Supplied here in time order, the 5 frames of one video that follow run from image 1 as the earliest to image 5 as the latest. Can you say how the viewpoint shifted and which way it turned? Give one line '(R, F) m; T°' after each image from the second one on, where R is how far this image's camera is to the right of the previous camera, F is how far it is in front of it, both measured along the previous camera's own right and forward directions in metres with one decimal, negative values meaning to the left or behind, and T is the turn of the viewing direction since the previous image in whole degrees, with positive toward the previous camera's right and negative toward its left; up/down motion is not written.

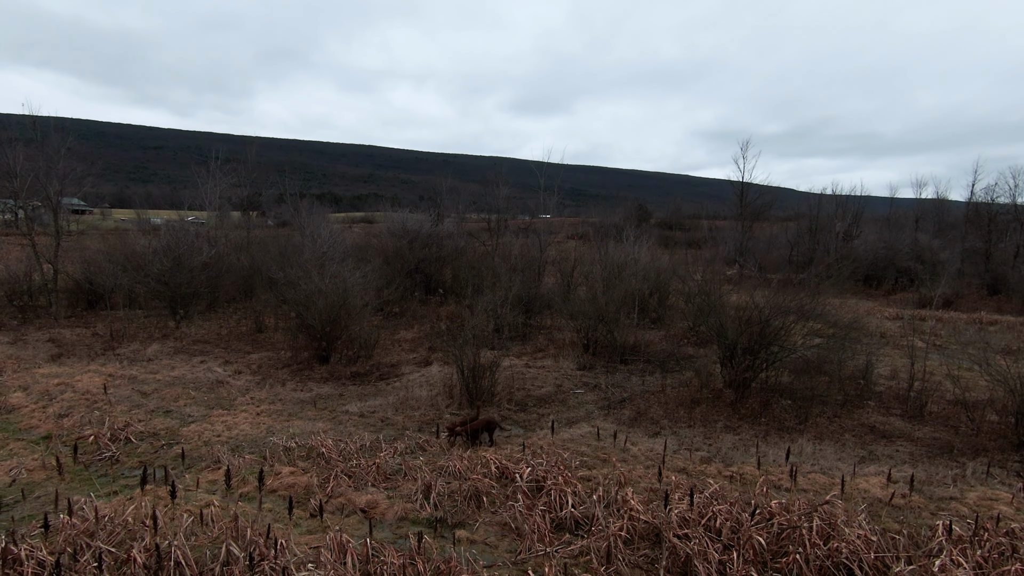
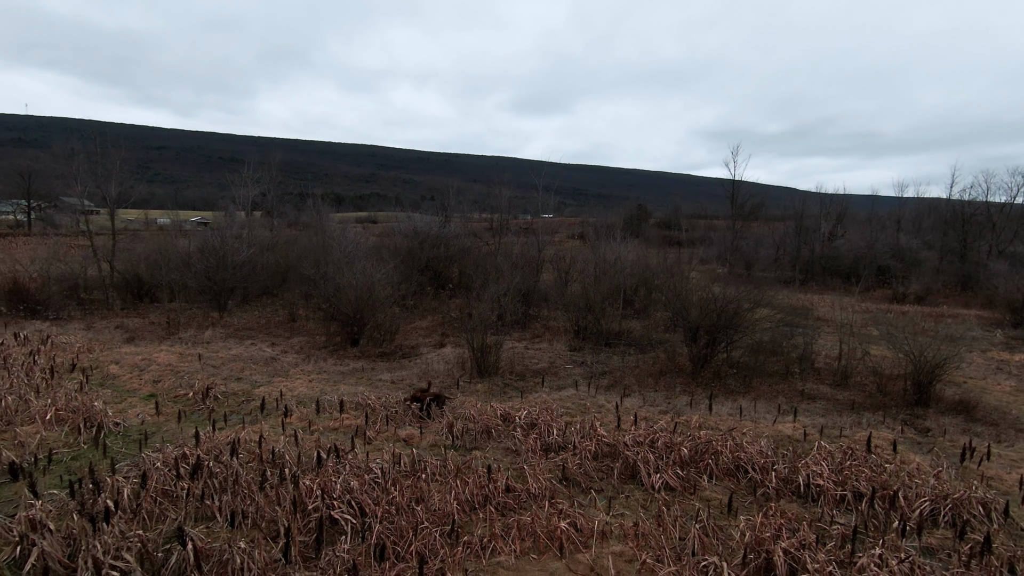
(0.0, -2.0) m; 0°
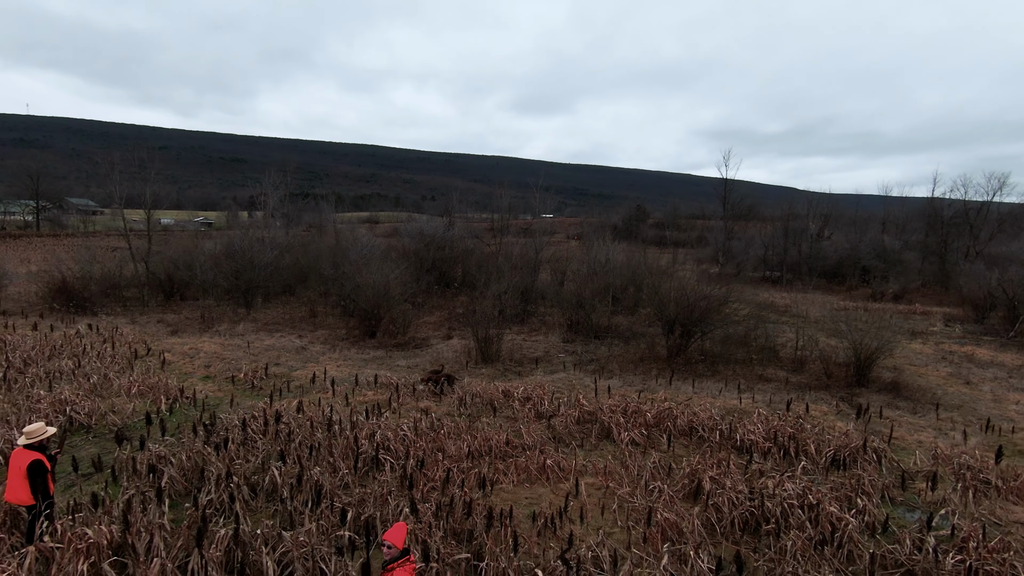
(0.0, -1.6) m; 0°
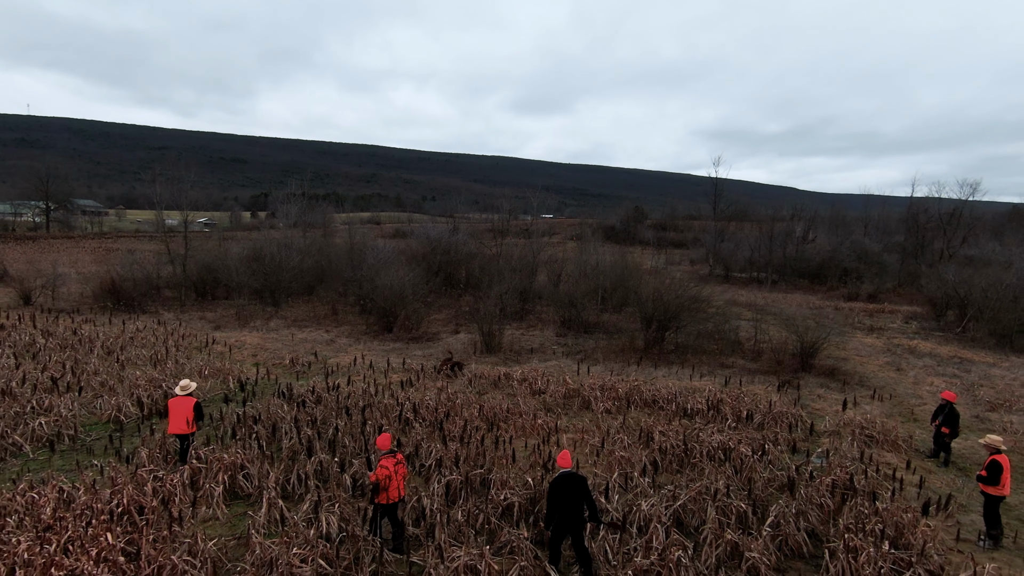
(0.0, -2.1) m; 0°
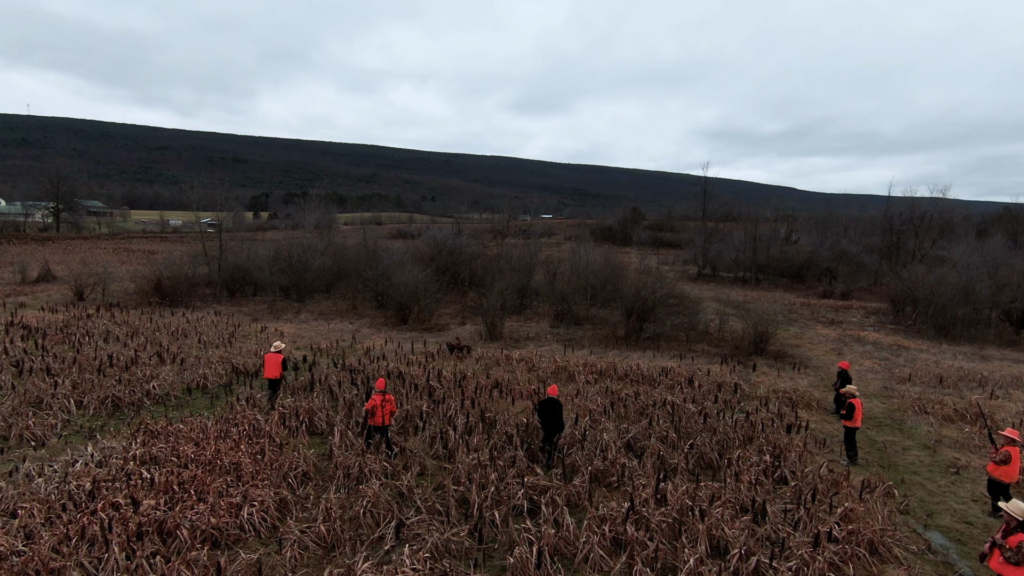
(0.0, -2.5) m; 0°
